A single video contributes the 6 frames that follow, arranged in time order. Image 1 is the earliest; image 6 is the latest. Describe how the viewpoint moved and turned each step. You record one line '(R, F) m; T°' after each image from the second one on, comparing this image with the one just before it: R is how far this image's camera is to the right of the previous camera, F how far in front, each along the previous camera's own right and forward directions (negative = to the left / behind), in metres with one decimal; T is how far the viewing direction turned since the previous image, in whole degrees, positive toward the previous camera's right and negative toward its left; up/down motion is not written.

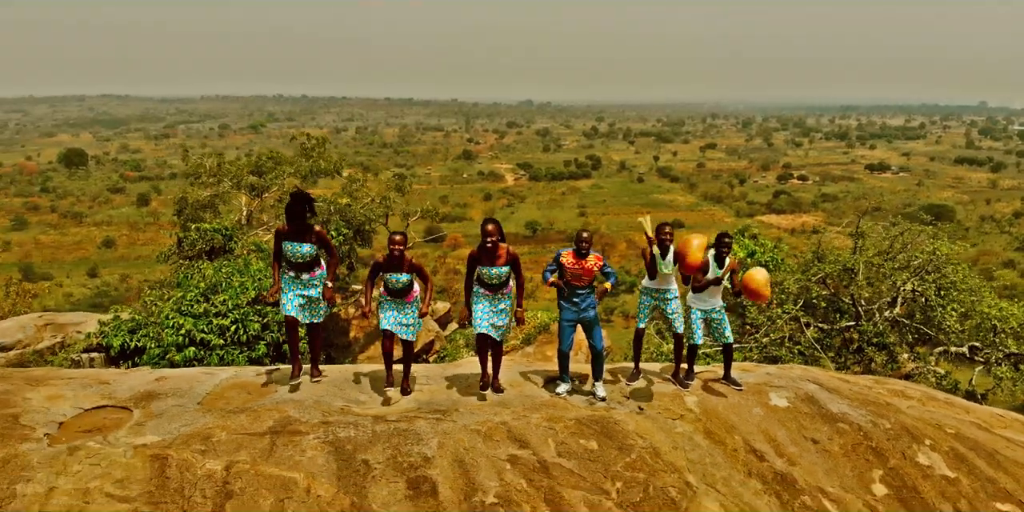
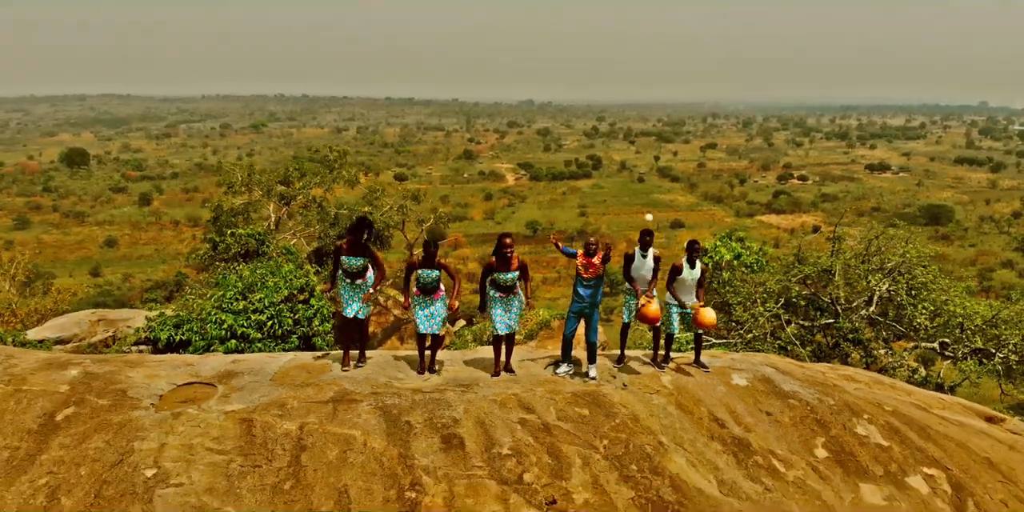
(0.0, -0.7) m; 0°
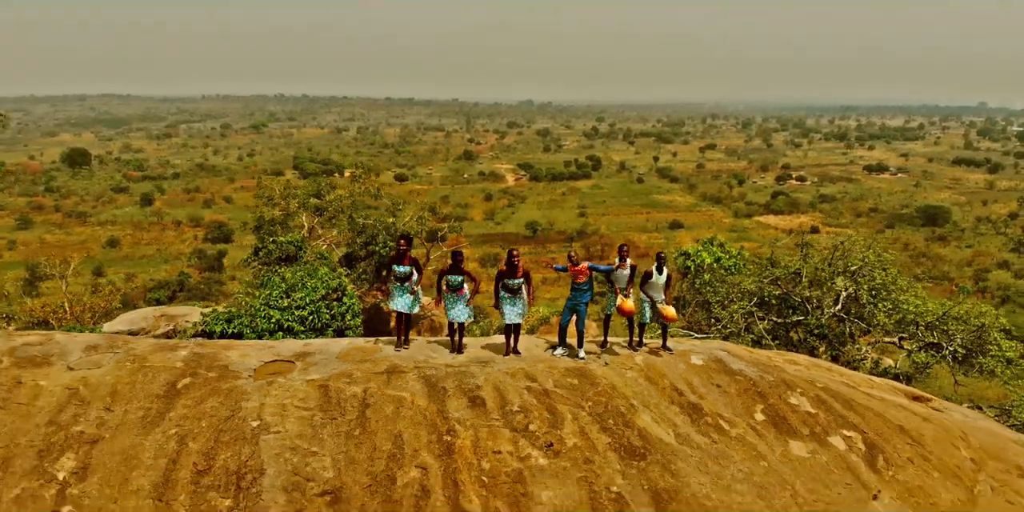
(0.0, -1.1) m; 0°
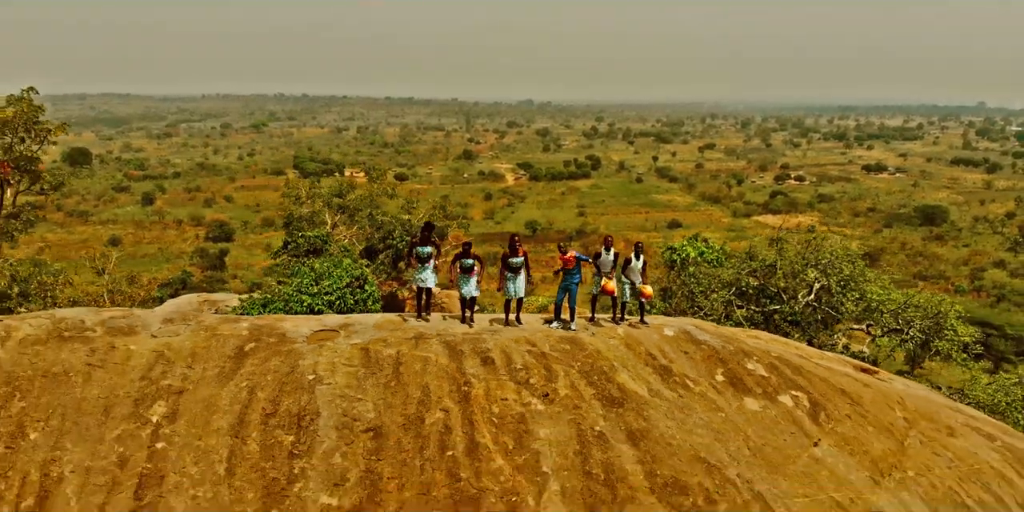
(0.0, -1.1) m; 0°
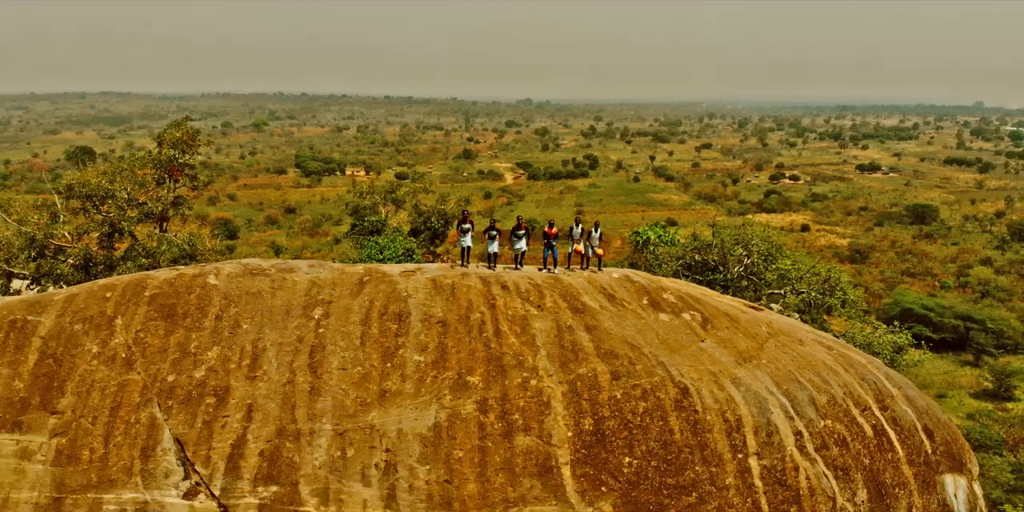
(-0.1, -4.0) m; 0°
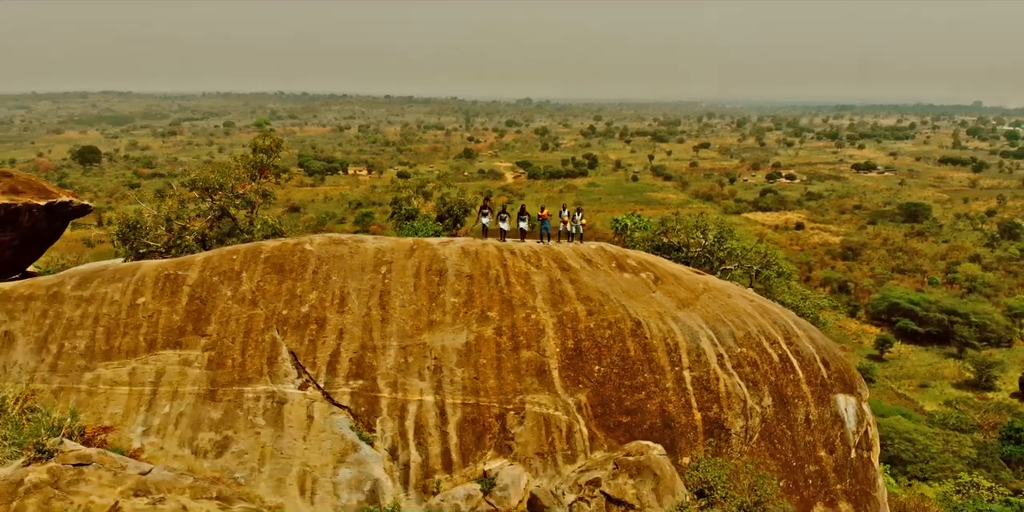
(-0.1, -4.1) m; 0°
